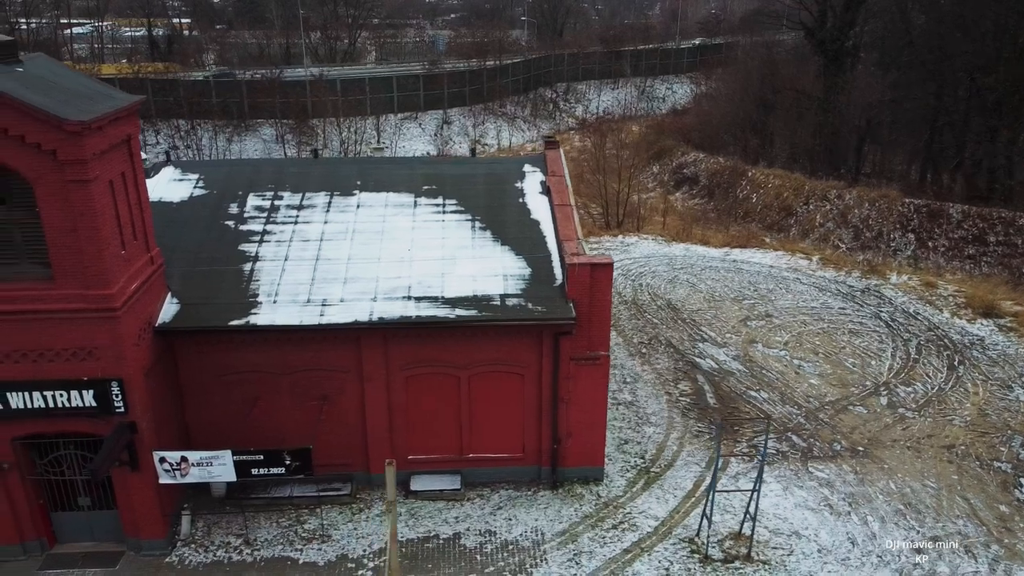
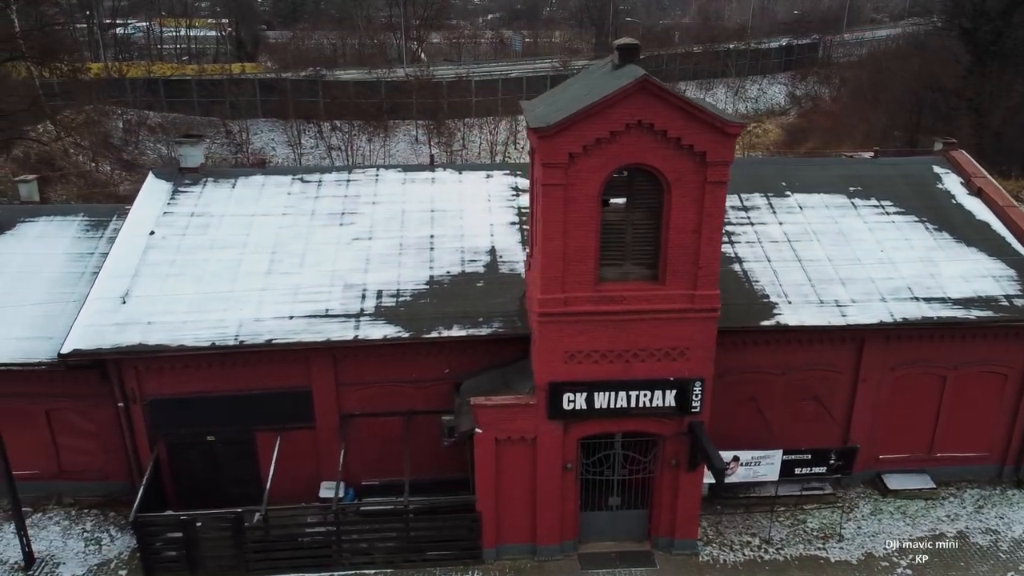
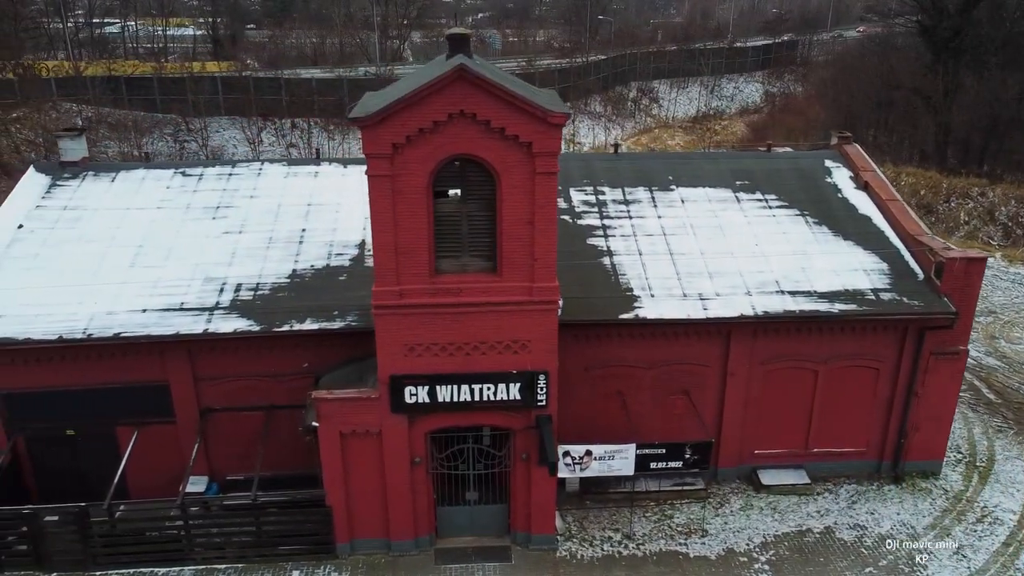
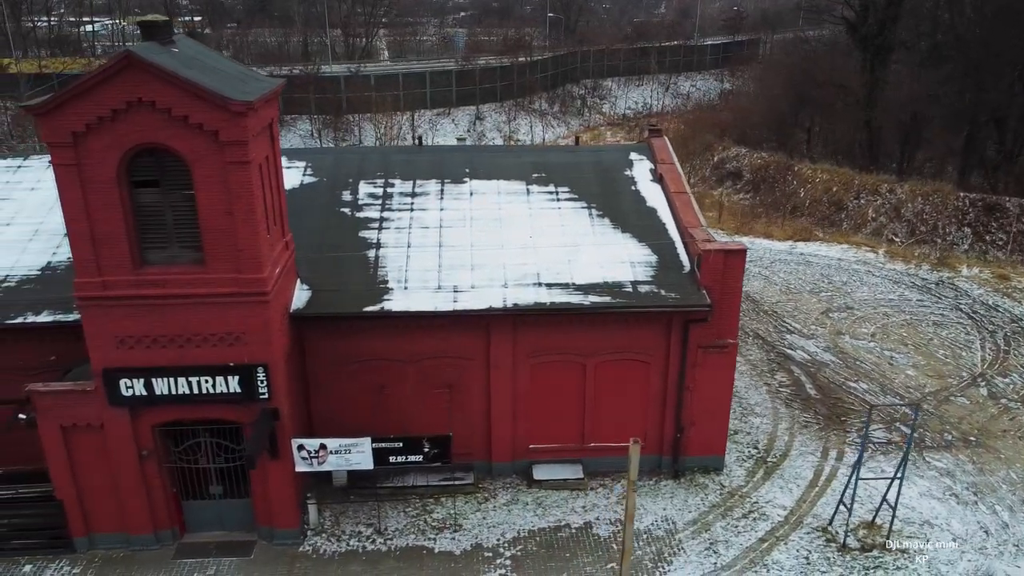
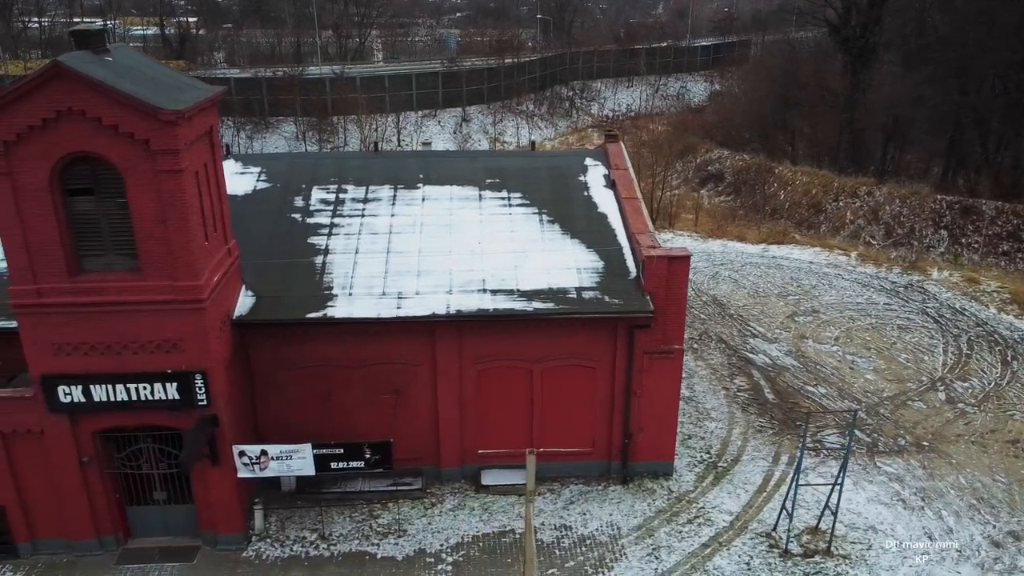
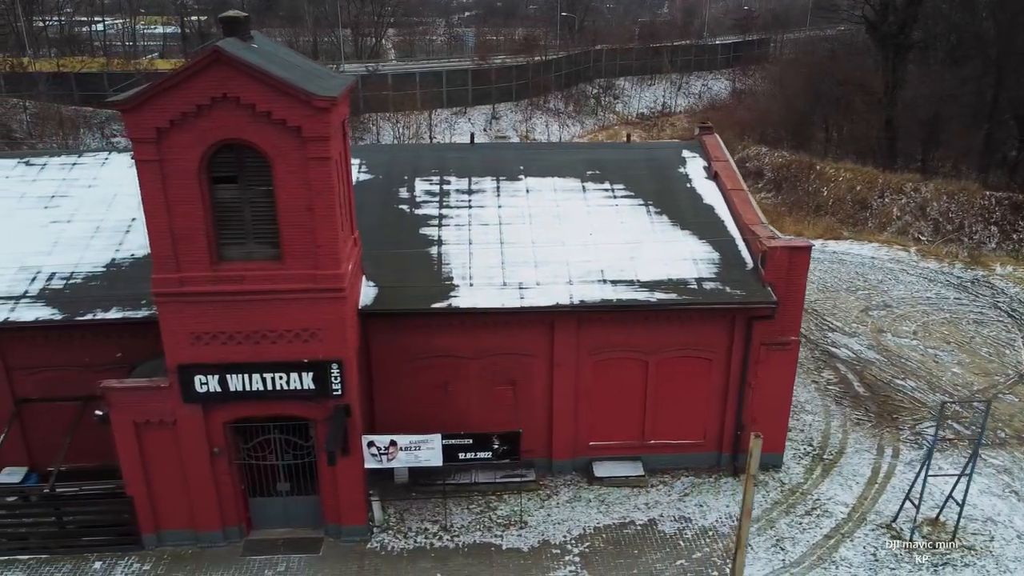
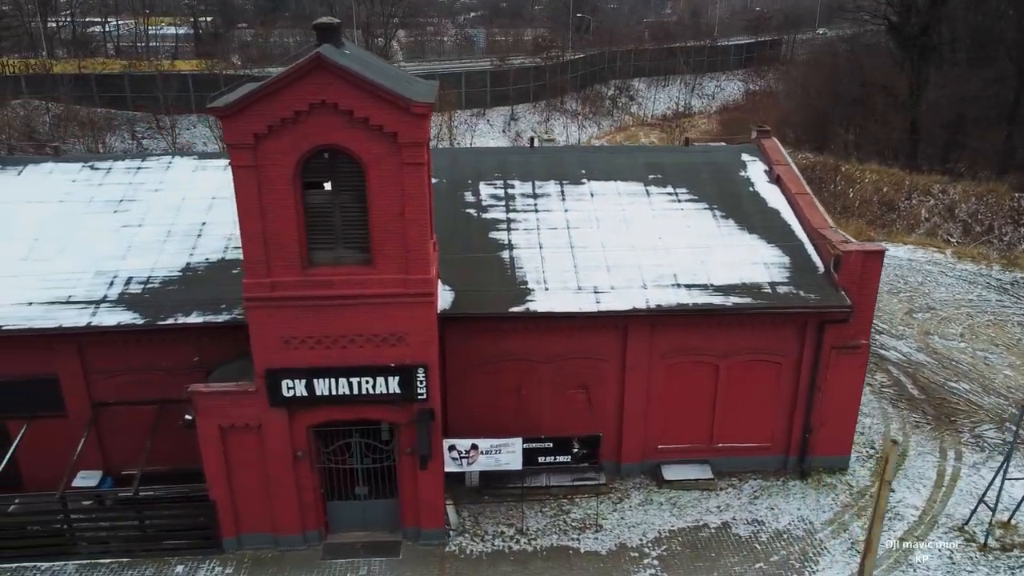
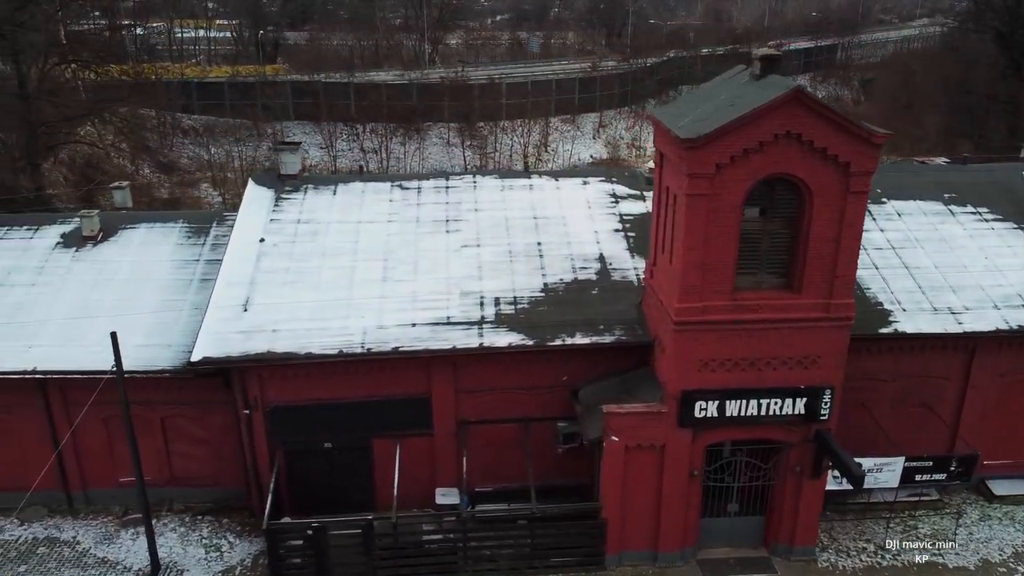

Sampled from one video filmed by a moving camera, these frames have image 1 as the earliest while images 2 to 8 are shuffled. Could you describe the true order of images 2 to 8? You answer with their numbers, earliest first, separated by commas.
5, 4, 6, 7, 3, 2, 8
